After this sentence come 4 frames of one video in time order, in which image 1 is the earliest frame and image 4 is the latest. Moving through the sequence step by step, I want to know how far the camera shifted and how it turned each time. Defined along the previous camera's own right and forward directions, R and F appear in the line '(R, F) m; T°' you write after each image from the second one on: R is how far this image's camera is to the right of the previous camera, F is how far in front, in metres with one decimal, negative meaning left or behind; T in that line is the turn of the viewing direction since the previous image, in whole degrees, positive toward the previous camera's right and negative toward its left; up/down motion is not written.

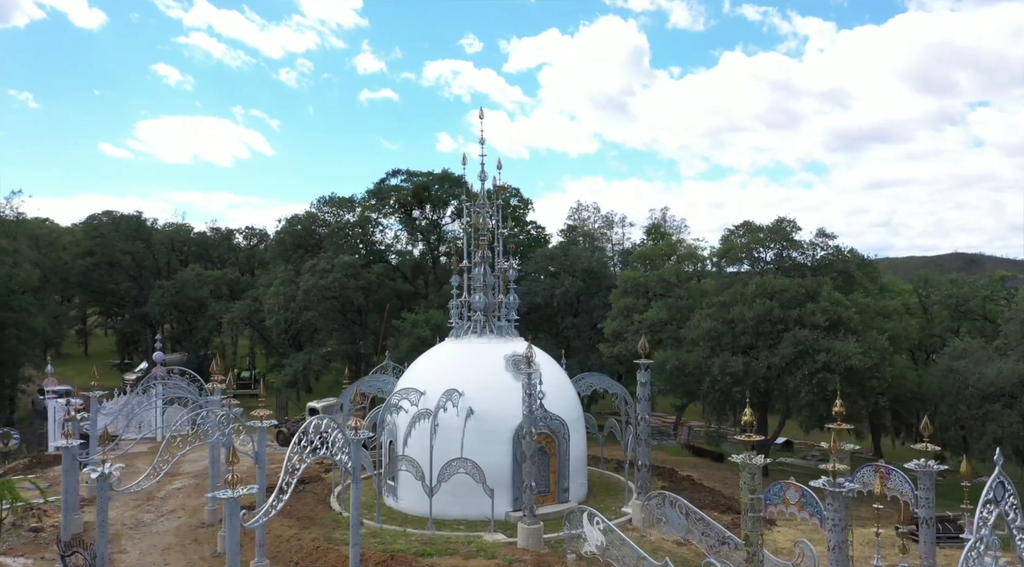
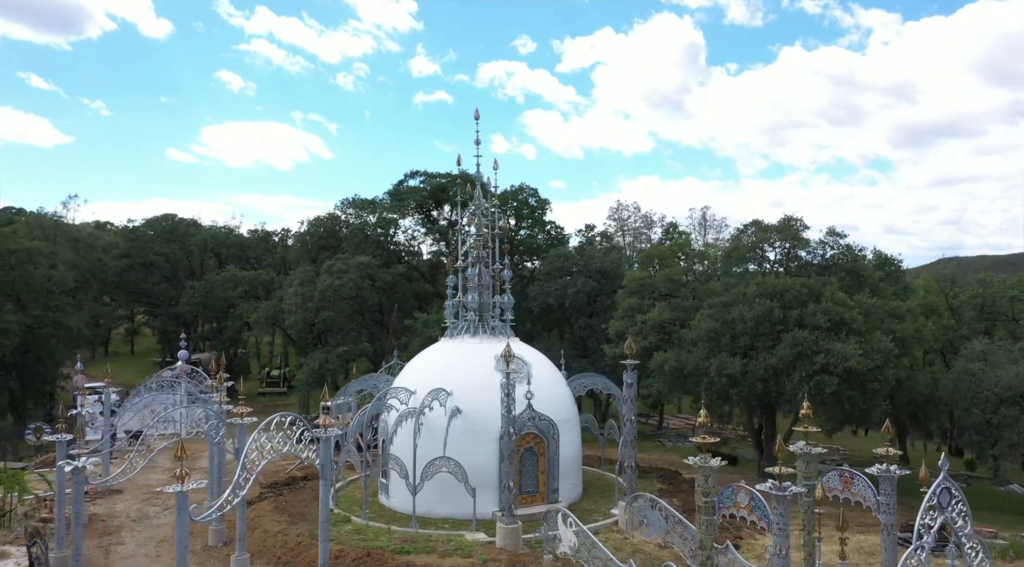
(+1.5, 0.0) m; -4°
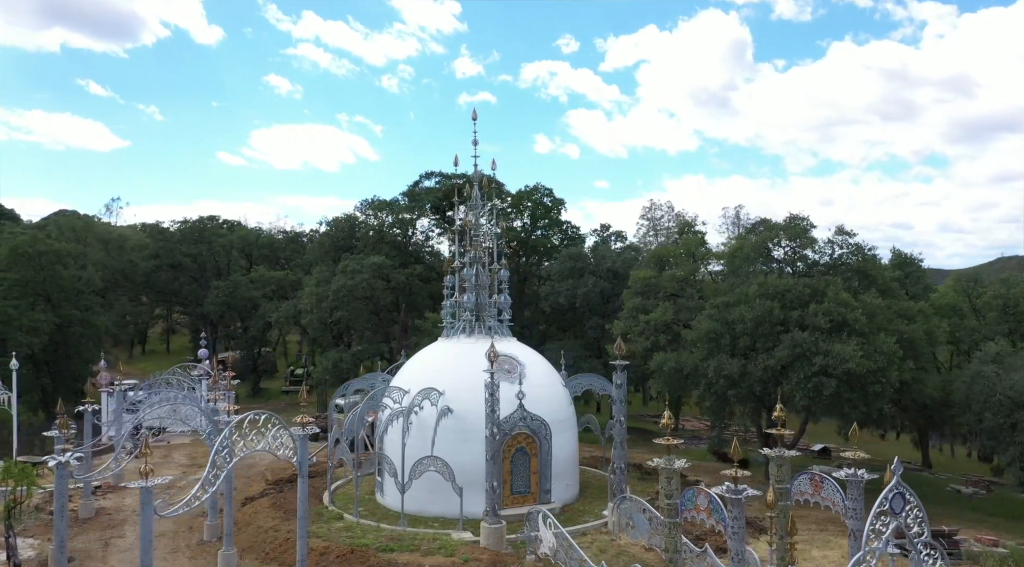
(+1.2, 0.0) m; -3°
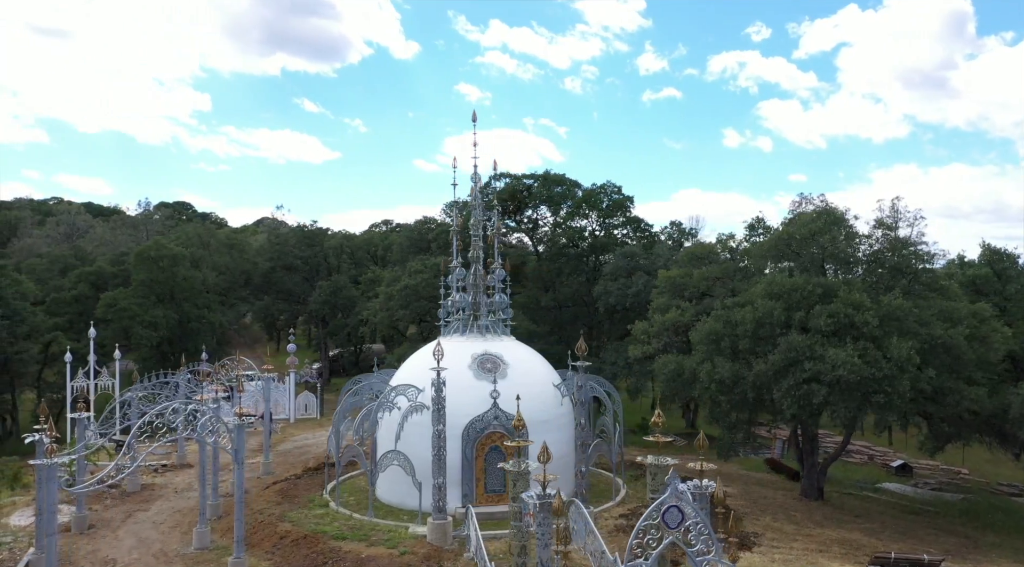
(+4.7, +0.5) m; -13°
